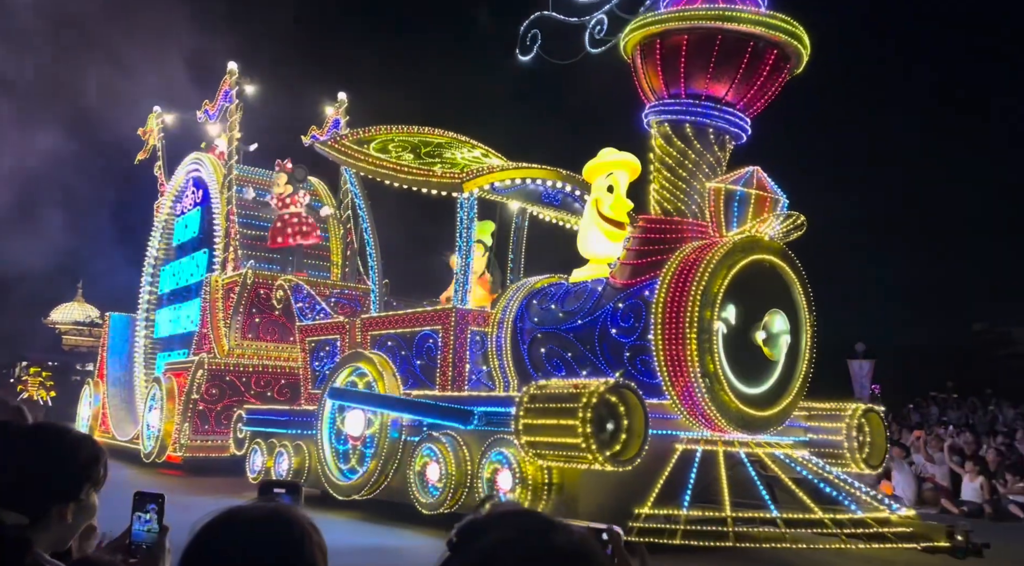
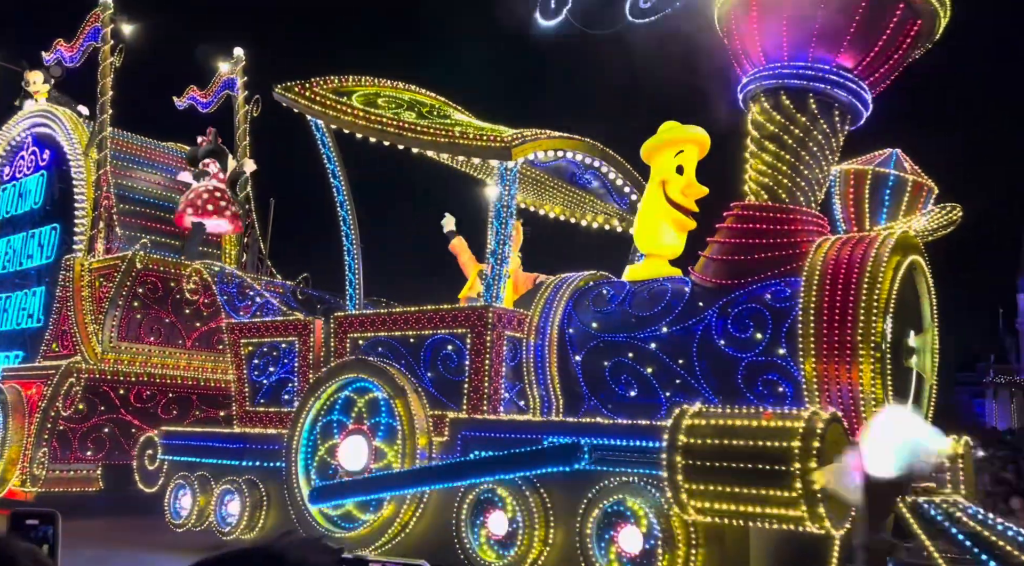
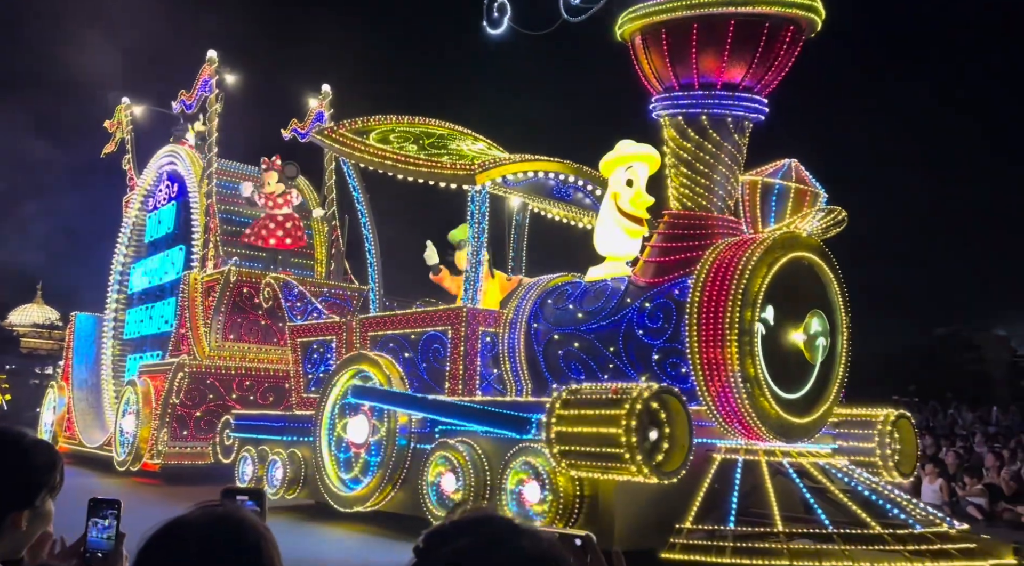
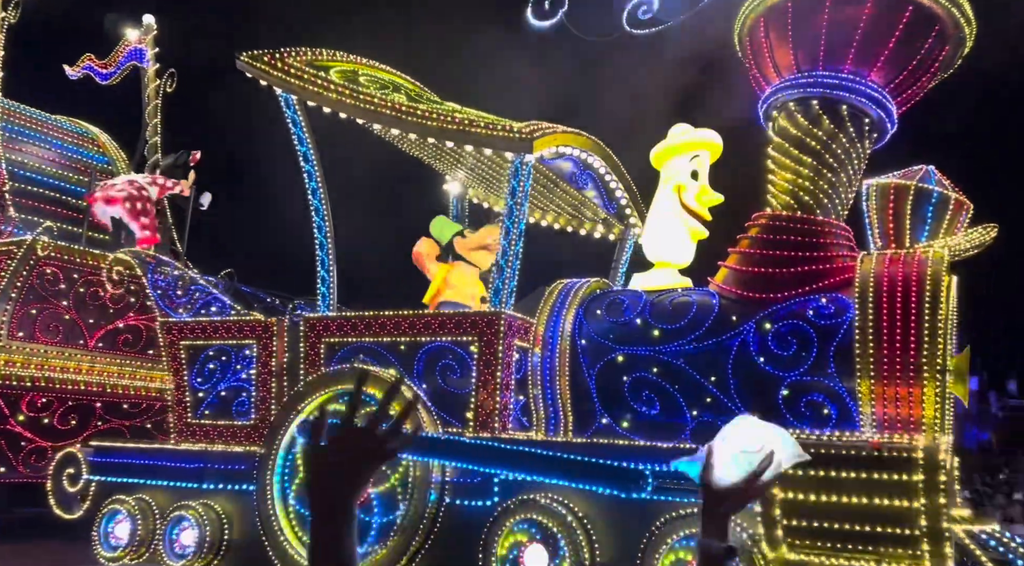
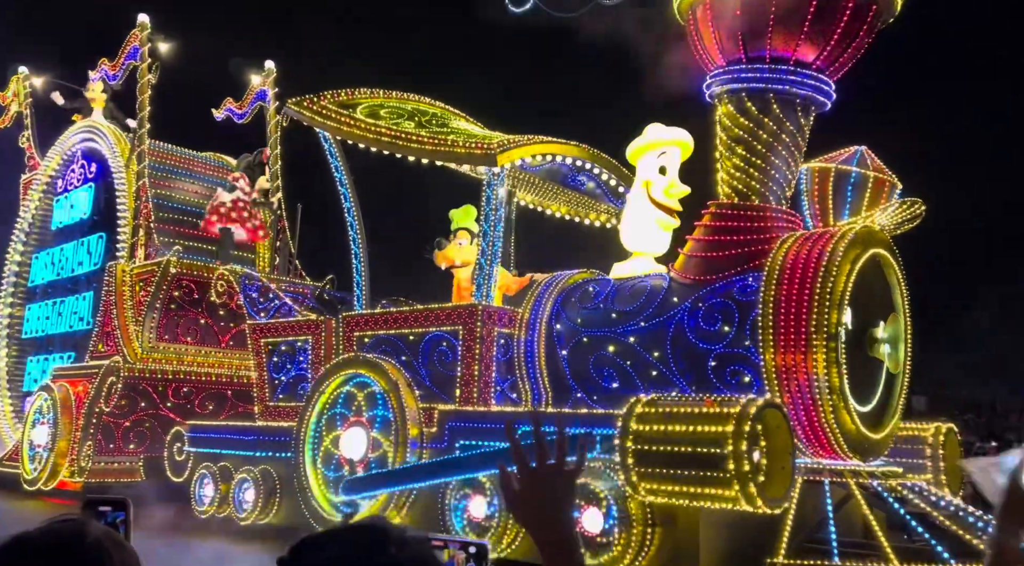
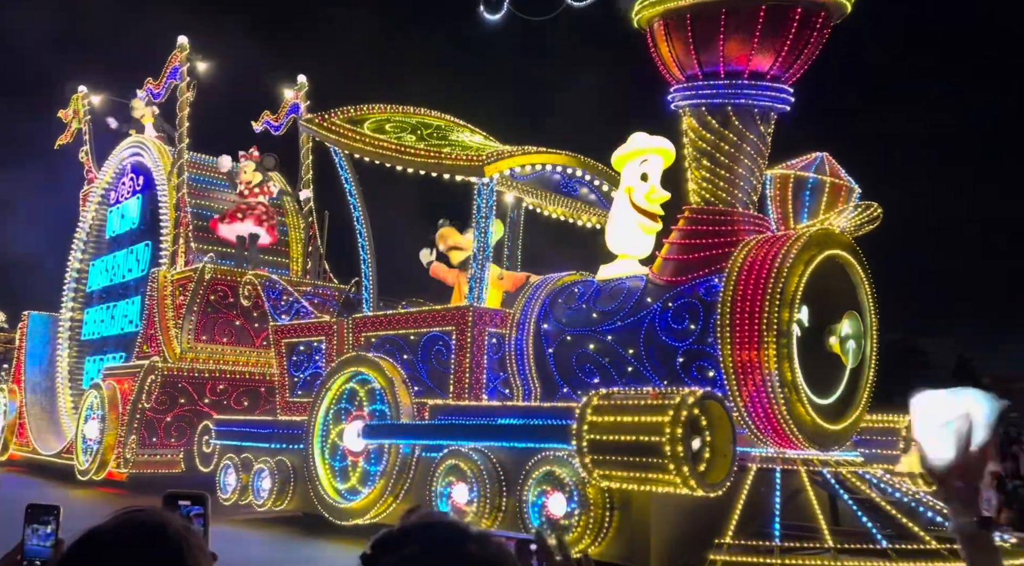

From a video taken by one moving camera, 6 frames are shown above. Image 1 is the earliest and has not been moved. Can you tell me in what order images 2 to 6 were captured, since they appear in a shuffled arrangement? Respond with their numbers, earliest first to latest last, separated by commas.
3, 6, 5, 2, 4
